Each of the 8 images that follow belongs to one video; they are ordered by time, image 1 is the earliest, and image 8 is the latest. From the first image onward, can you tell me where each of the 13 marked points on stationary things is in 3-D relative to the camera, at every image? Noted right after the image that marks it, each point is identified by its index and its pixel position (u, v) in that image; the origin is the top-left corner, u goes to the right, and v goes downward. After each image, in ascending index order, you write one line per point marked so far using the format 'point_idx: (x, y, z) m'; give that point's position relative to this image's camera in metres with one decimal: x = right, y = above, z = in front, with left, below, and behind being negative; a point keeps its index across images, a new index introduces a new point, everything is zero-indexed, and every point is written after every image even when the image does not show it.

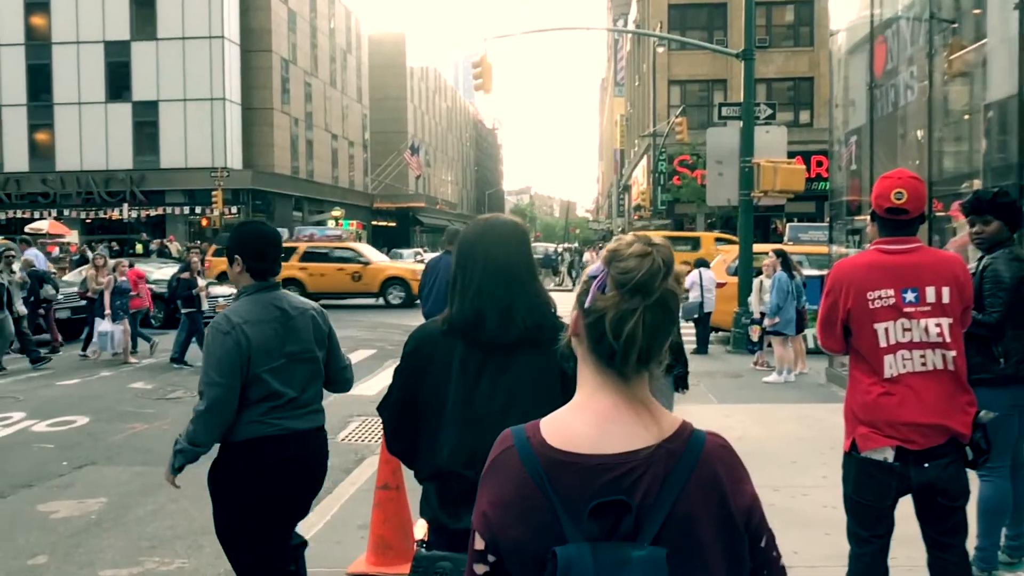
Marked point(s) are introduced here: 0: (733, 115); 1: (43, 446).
0: (+3.6, +2.8, +15.0) m
1: (-4.7, -1.6, +9.1) m
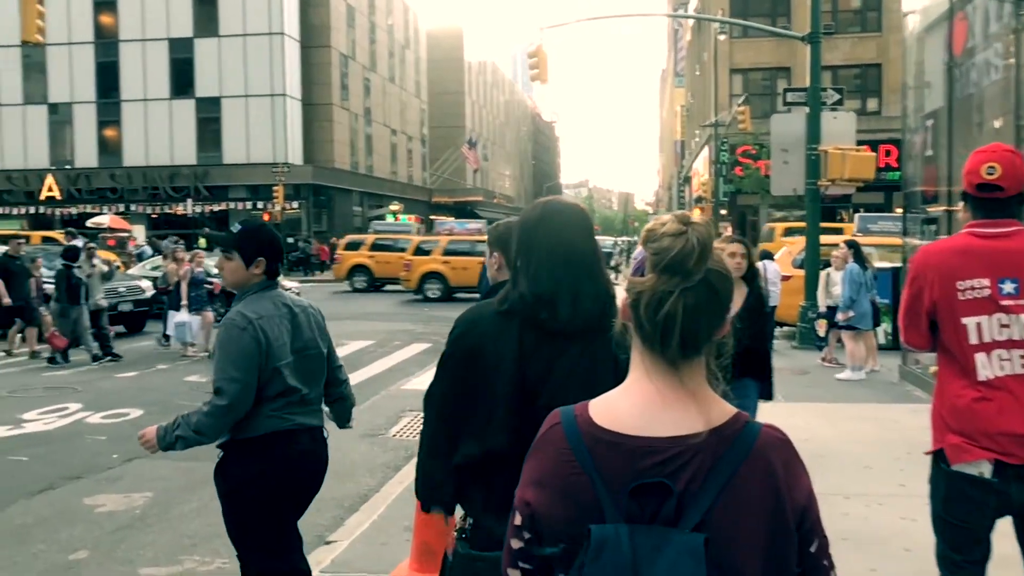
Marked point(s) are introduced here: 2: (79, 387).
0: (+4.5, +2.9, +14.5) m
1: (-4.1, -1.5, +9.1) m
2: (-5.7, -1.3, +12.1) m
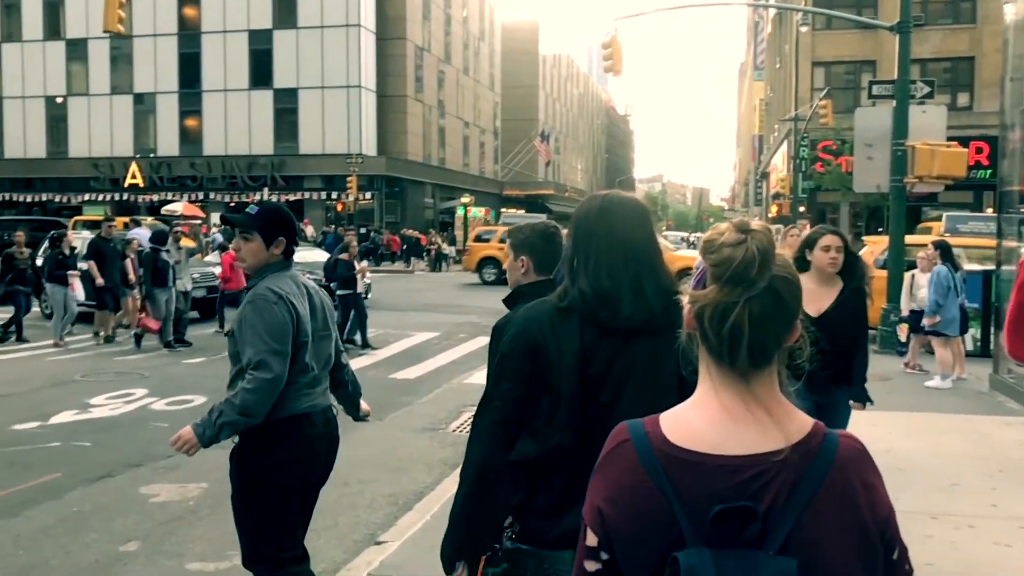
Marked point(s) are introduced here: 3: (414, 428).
0: (+5.6, +2.9, +13.8) m
1: (-3.5, -1.3, +9.1) m
2: (-4.9, -1.1, +12.2) m
3: (-1.0, -1.4, +9.2) m
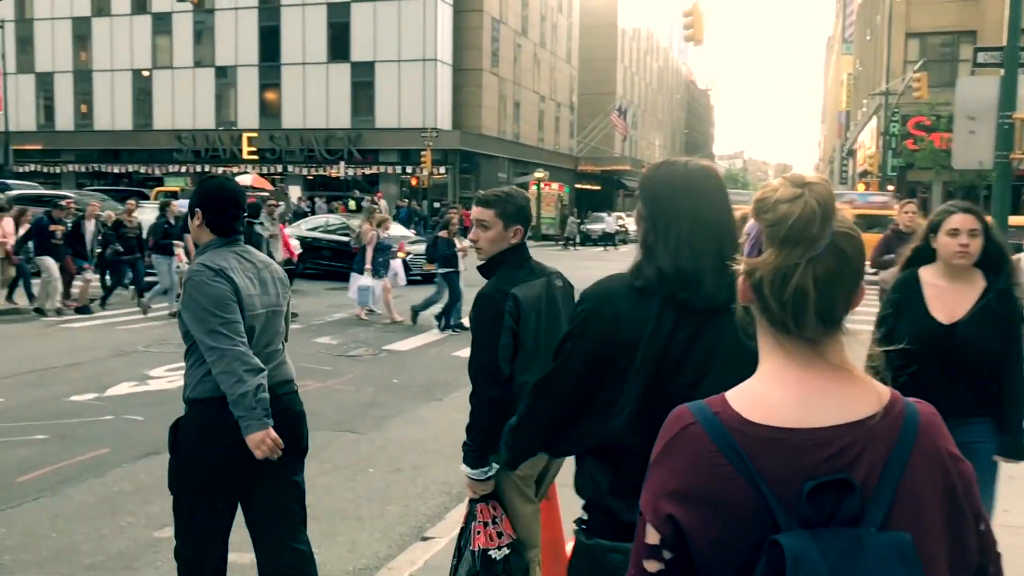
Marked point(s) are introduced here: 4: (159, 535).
0: (+6.6, +3.1, +12.7) m
1: (-2.9, -1.1, +8.9) m
2: (-4.0, -0.7, +12.1) m
3: (-0.4, -1.2, +8.8) m
4: (-2.0, -1.4, +5.3) m
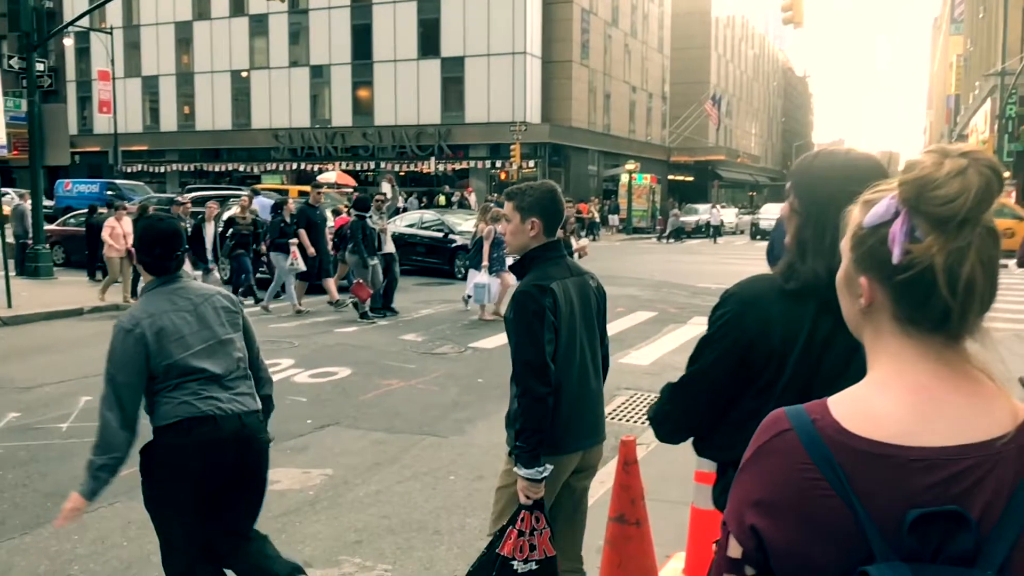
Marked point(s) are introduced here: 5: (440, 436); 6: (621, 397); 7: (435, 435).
0: (+7.8, +3.2, +11.6) m
1: (-2.1, -1.0, +8.8) m
2: (-2.8, -0.7, +12.0) m
3: (+0.4, -1.1, +8.4) m
4: (-1.6, -1.4, +5.1) m
5: (-0.6, -1.2, +7.6) m
6: (+1.0, -1.0, +8.8) m
7: (-0.6, -1.2, +7.6) m
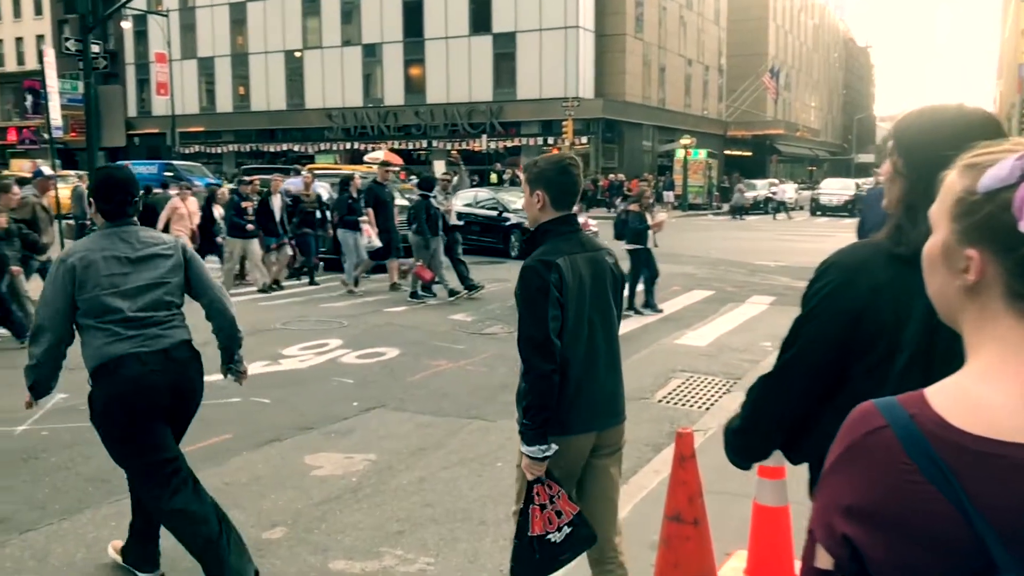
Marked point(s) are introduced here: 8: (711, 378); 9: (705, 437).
0: (+8.4, +3.5, +10.7) m
1: (-1.6, -0.9, +8.6) m
2: (-2.2, -0.4, +11.9) m
3: (+0.9, -0.9, +8.1) m
4: (-1.3, -1.3, +4.9) m
5: (-0.2, -1.1, +7.4) m
6: (+1.5, -0.8, +8.4) m
7: (-0.2, -1.0, +7.3) m
8: (+1.9, -0.8, +8.6) m
9: (+1.4, -1.1, +6.5) m
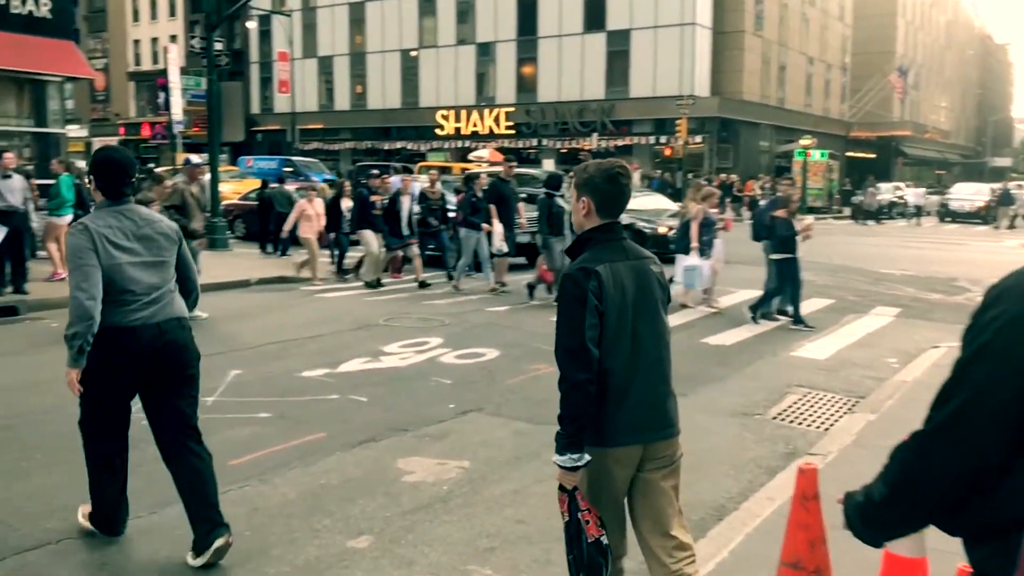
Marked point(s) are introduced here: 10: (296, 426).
0: (+9.6, +3.2, +9.3) m
1: (-0.7, -0.8, +8.4) m
2: (-0.8, -0.4, +11.7) m
3: (+1.7, -1.0, +7.6) m
4: (-0.8, -1.3, +4.7) m
5: (+0.6, -1.1, +7.0) m
6: (+2.4, -0.9, +7.9) m
7: (+0.5, -1.1, +7.0) m
8: (+2.8, -0.9, +8.0) m
9: (+2.0, -1.1, +6.0) m
10: (-1.6, -1.0, +6.8) m
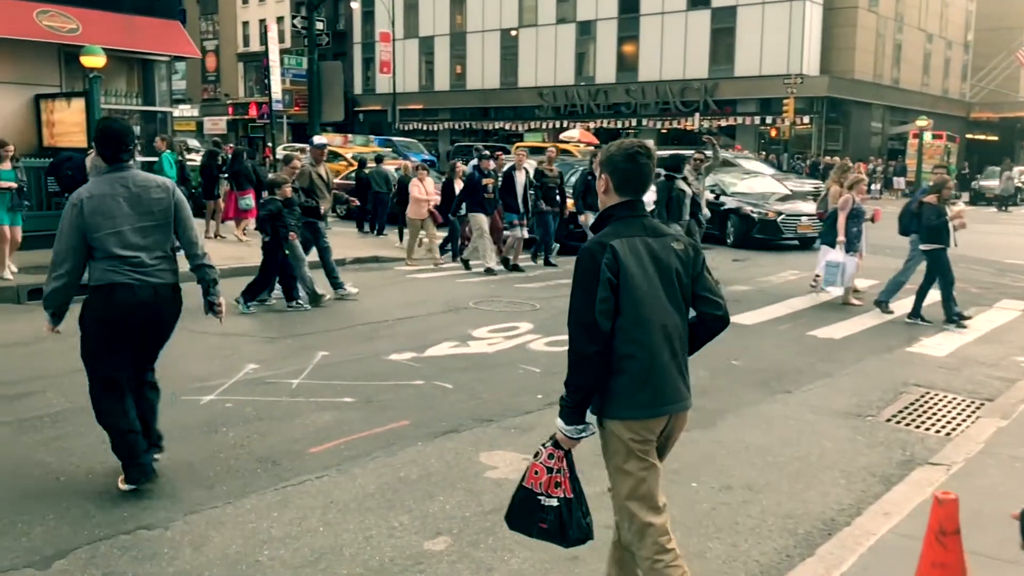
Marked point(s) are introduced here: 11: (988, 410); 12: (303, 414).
0: (+10.6, +3.1, +7.9) m
1: (+0.2, -0.7, +8.1) m
2: (+0.3, -0.2, +11.4) m
3: (+2.5, -0.9, +7.1) m
4: (-0.4, -1.2, +4.4) m
5: (+1.2, -1.0, +6.6) m
6: (+3.1, -0.9, +7.3) m
7: (+1.2, -1.0, +6.6) m
8: (+3.5, -0.9, +7.3) m
9: (+2.6, -1.1, +5.4) m
10: (-1.0, -0.9, +6.6) m
11: (+3.6, -0.9, +6.9) m
12: (-1.5, -0.9, +6.5) m
